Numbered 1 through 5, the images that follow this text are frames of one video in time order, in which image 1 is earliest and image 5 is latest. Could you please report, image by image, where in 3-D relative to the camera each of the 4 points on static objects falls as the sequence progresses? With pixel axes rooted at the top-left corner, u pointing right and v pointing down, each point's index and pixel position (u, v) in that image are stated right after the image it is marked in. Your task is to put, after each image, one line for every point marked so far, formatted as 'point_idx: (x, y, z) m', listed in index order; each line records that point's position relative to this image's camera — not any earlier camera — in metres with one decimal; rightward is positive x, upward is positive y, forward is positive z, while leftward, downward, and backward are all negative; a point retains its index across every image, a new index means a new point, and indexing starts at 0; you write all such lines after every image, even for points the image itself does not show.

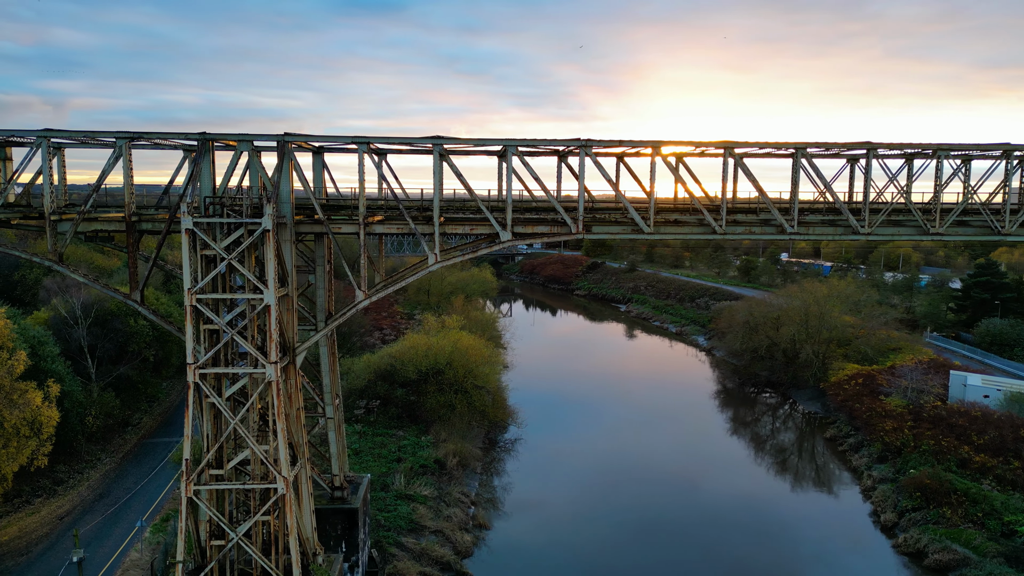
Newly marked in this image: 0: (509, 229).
0: (0.0, +1.7, +18.4) m
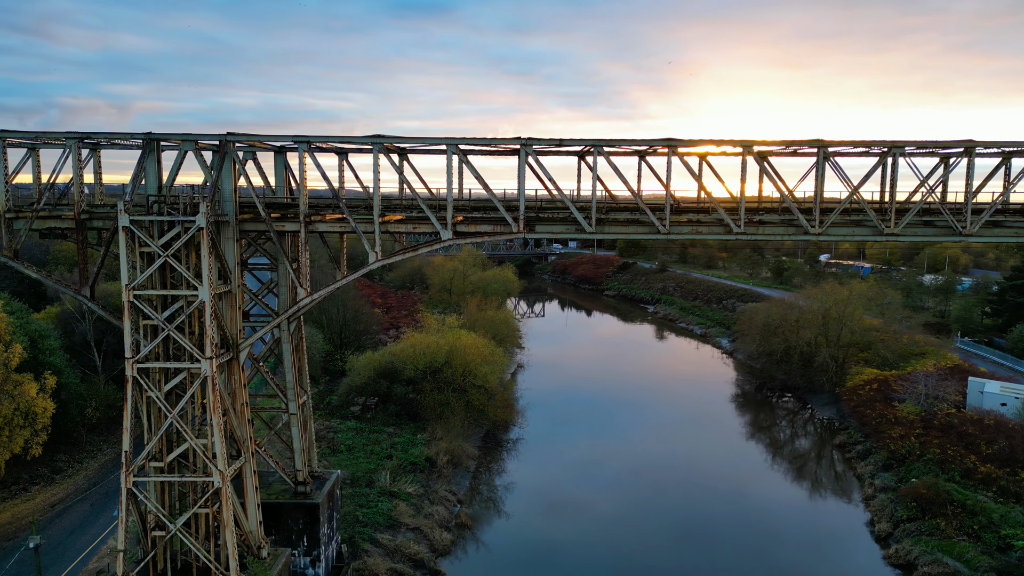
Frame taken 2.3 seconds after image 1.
0: (-2.0, +1.7, +18.3) m
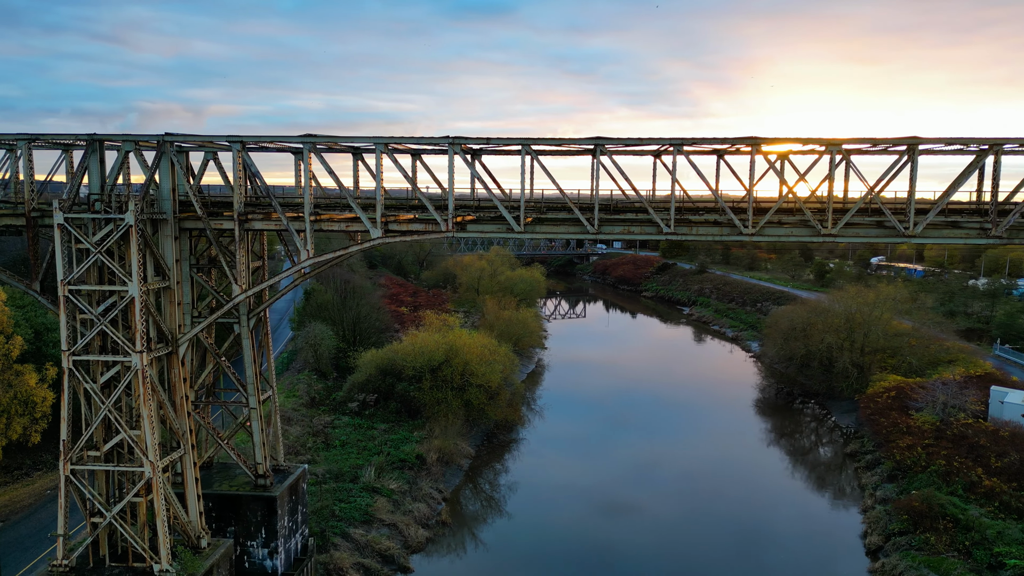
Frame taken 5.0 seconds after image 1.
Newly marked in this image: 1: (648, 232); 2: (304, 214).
0: (-4.3, +1.8, +18.5) m
1: (+4.0, +1.7, +18.2) m
2: (-6.5, +2.0, +18.0) m
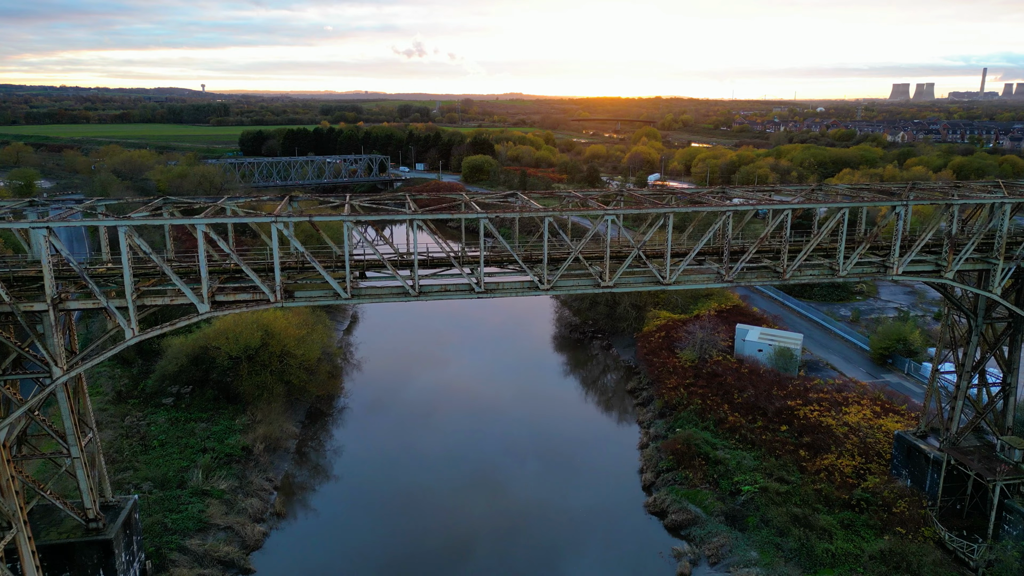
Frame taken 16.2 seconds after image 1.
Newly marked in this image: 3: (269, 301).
0: (-9.4, -0.3, +18.8) m
1: (-1.4, +0.1, +20.9) m
2: (-11.3, -0.2, +17.7) m
3: (-7.8, -0.2, +19.8) m
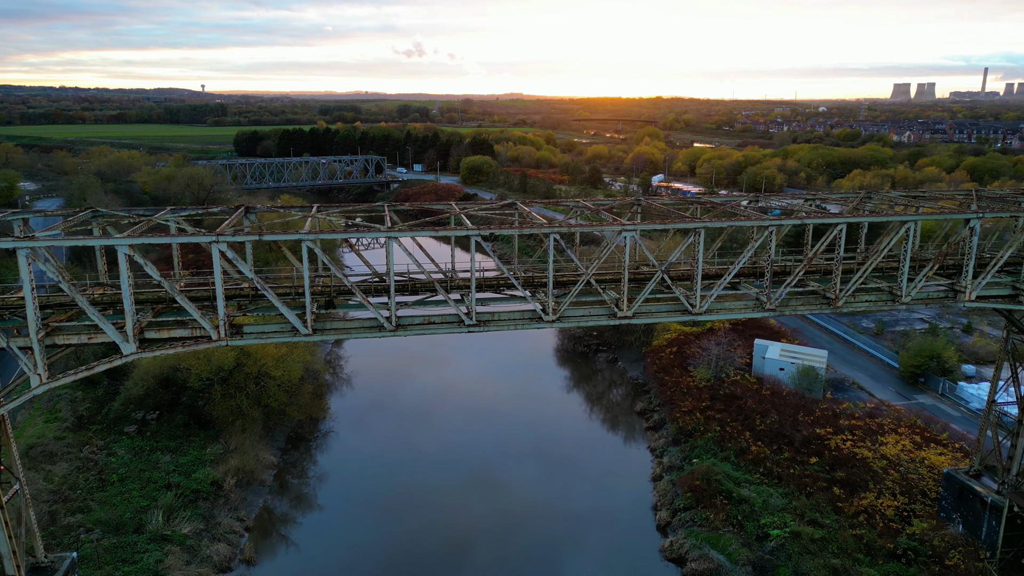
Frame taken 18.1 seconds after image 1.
0: (-9.4, -1.2, +14.9) m
1: (-1.4, -0.8, +17.1) m
2: (-11.4, -1.1, +13.8) m
3: (-7.9, -1.2, +16.0) m
